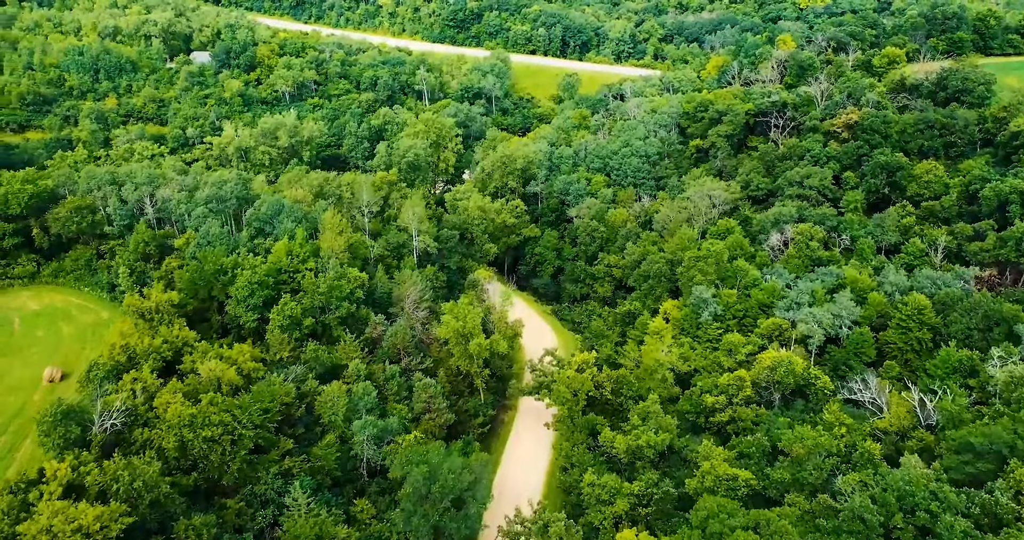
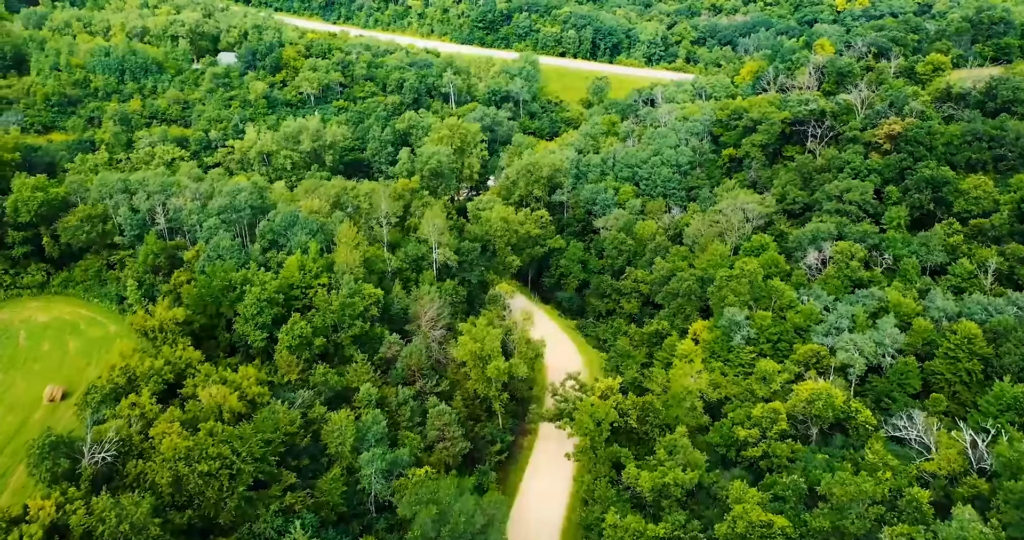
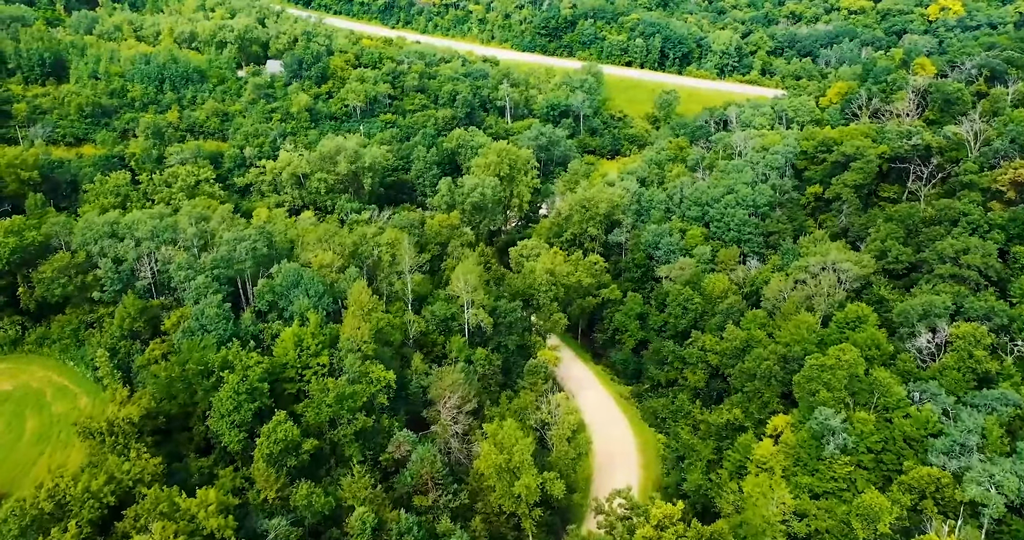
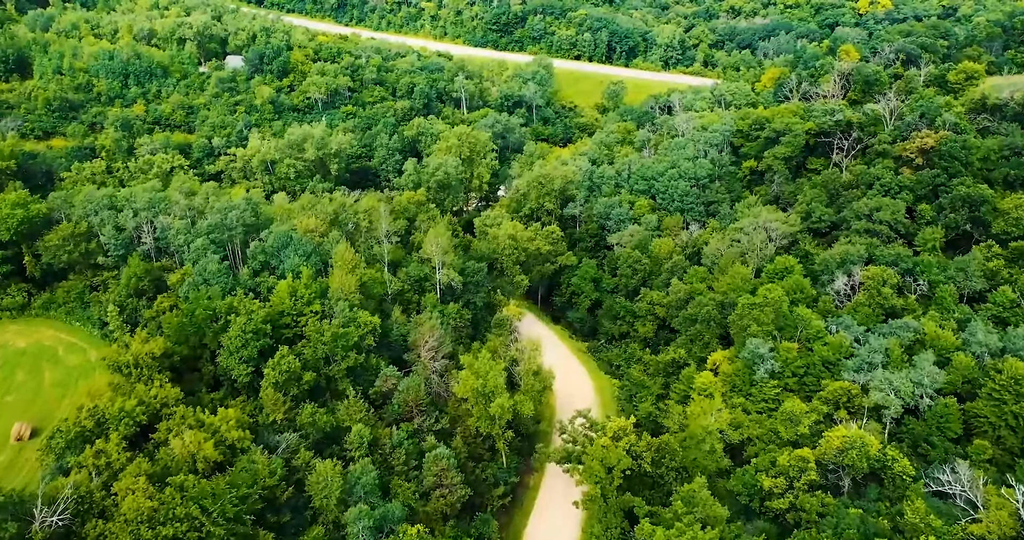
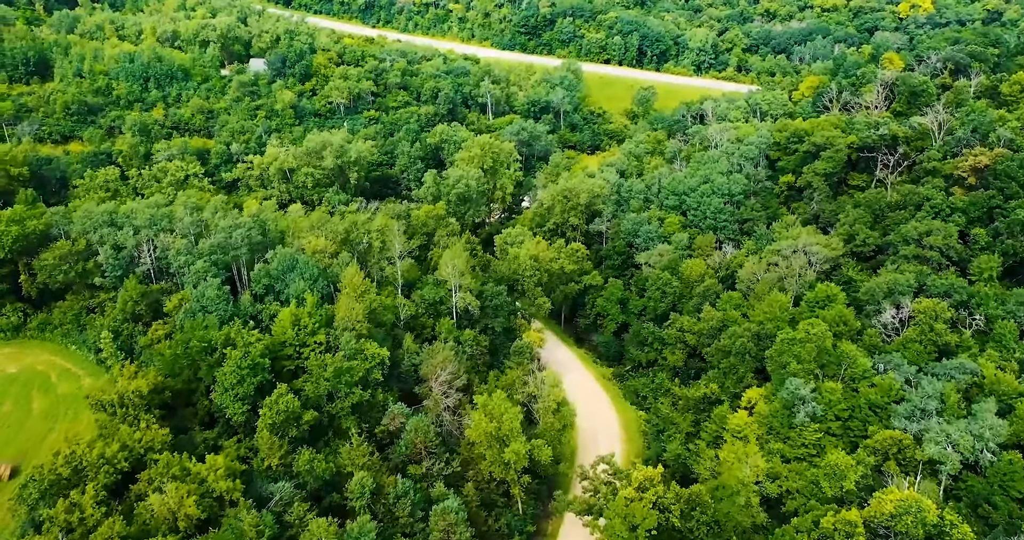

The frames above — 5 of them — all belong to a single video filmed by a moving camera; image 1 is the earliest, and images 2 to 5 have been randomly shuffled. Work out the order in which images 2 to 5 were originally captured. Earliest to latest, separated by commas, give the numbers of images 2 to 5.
2, 4, 5, 3
